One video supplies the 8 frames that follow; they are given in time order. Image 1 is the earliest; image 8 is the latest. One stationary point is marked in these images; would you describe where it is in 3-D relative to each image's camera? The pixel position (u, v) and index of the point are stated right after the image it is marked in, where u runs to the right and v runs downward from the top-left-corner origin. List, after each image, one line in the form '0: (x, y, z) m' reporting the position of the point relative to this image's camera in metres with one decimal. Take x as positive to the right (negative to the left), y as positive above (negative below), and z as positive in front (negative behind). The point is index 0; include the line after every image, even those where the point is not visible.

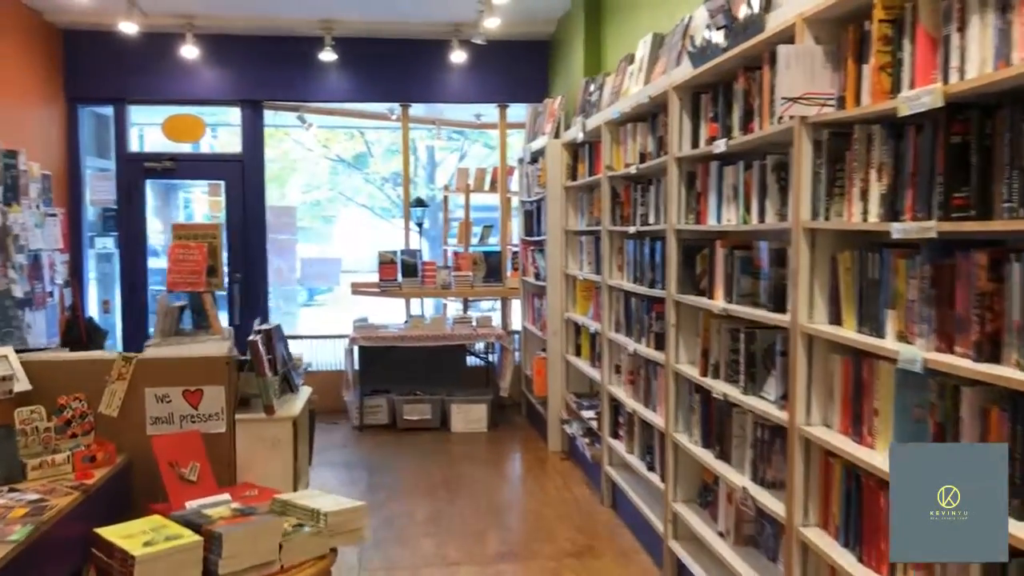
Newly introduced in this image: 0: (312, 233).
0: (-1.4, +0.4, +6.8) m
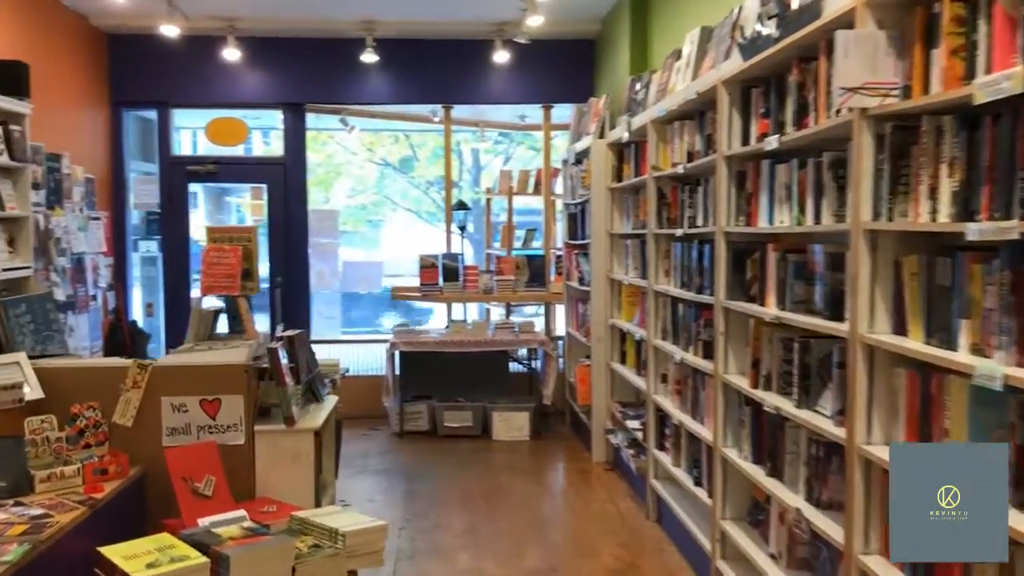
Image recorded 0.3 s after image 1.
0: (-1.1, +0.4, +6.7) m
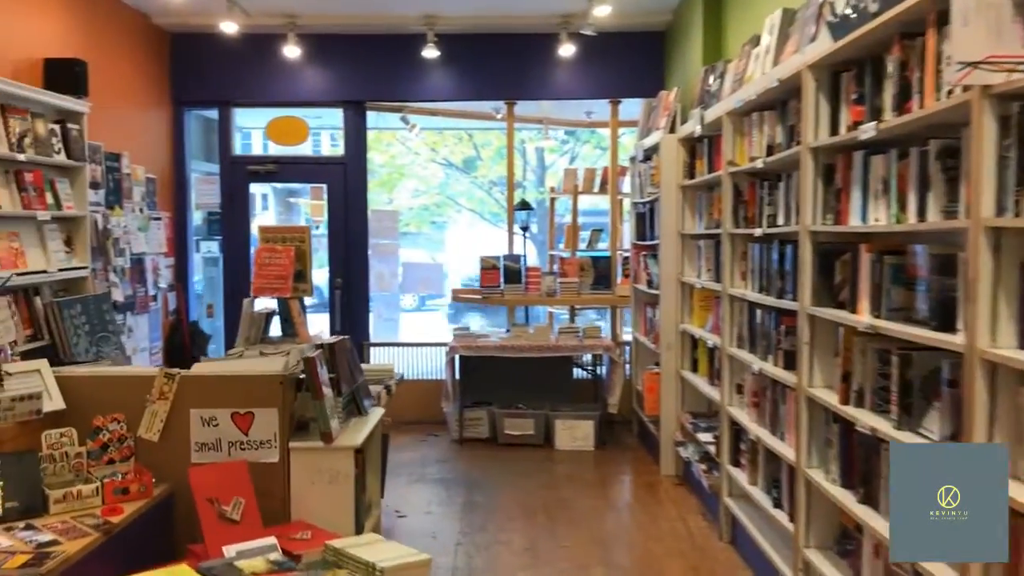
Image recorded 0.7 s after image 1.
0: (-0.6, +0.4, +6.5) m
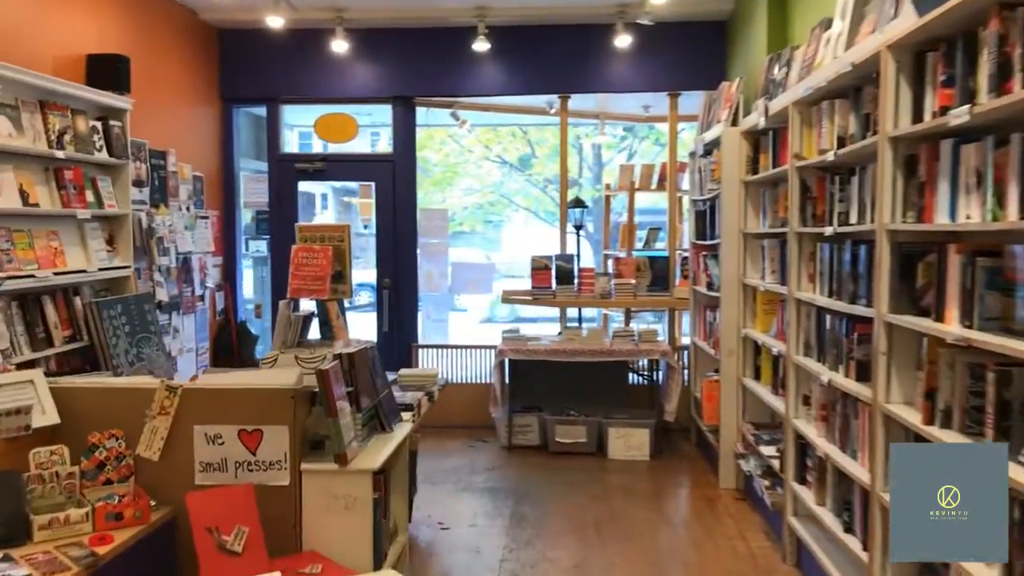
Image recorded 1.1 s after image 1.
0: (-0.2, +0.4, +6.3) m
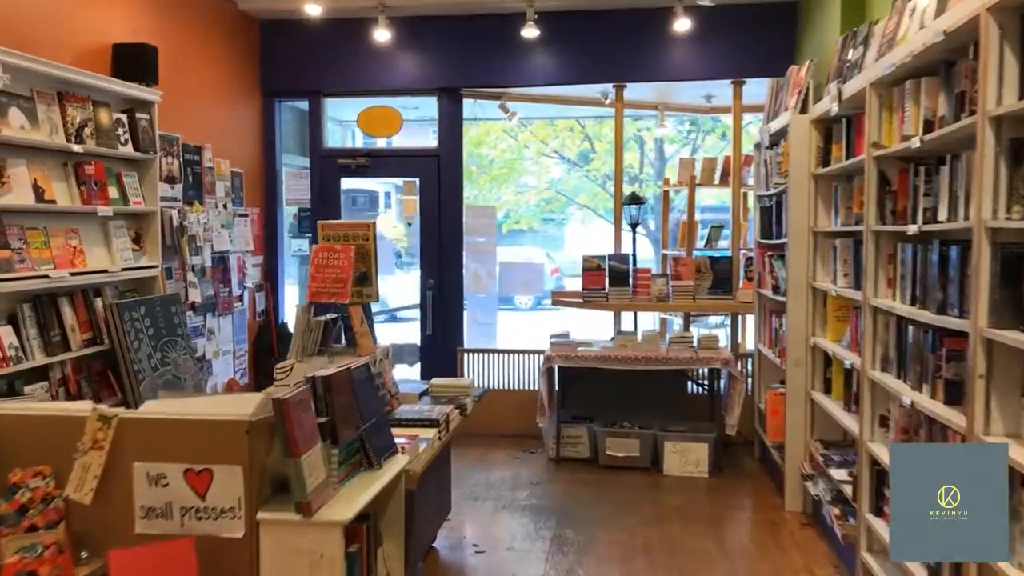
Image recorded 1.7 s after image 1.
0: (+0.1, +0.3, +6.0) m
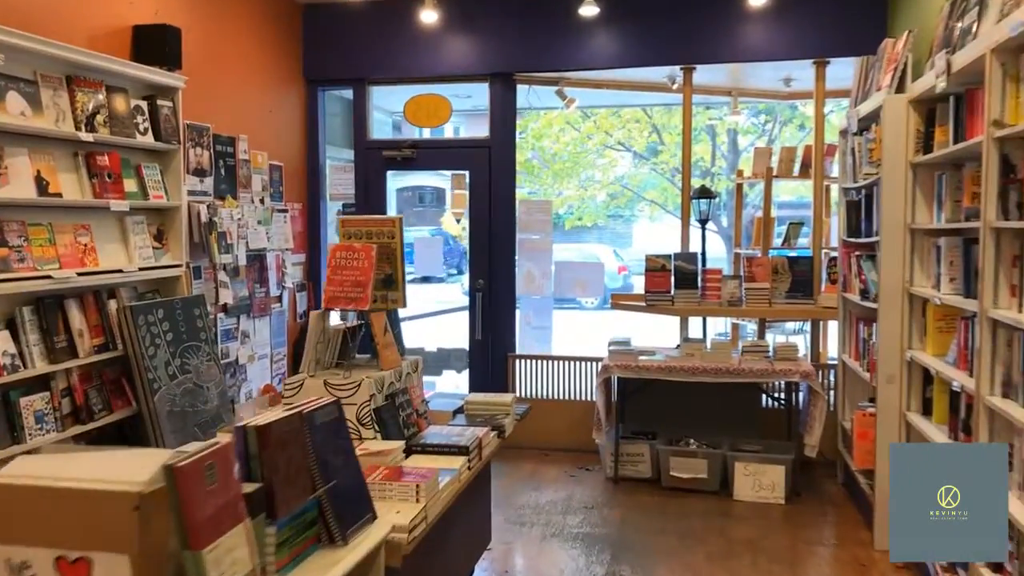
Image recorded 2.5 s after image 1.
0: (+0.5, +0.3, +5.5) m
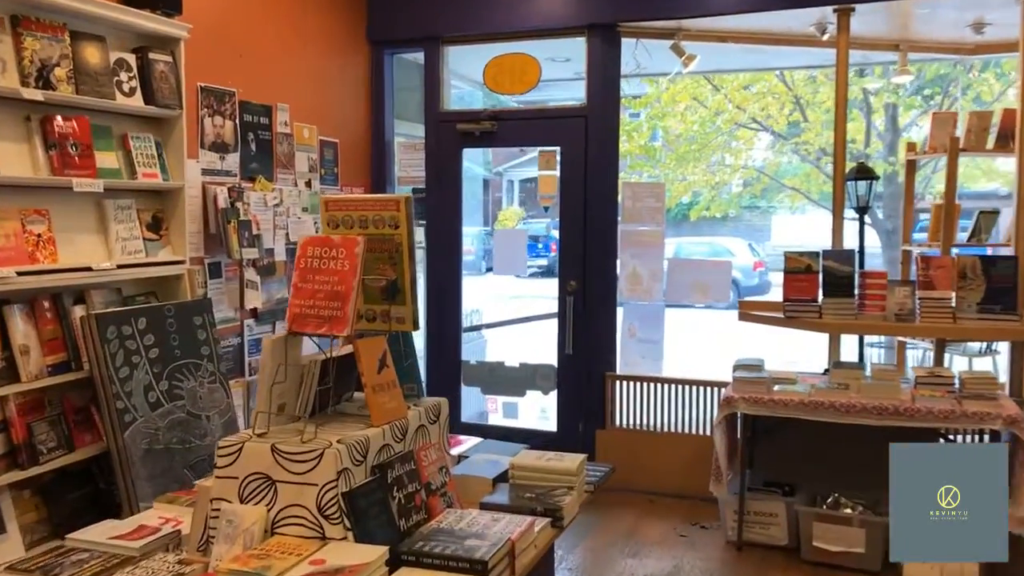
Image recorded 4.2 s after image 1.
0: (+1.0, +0.3, +4.4) m
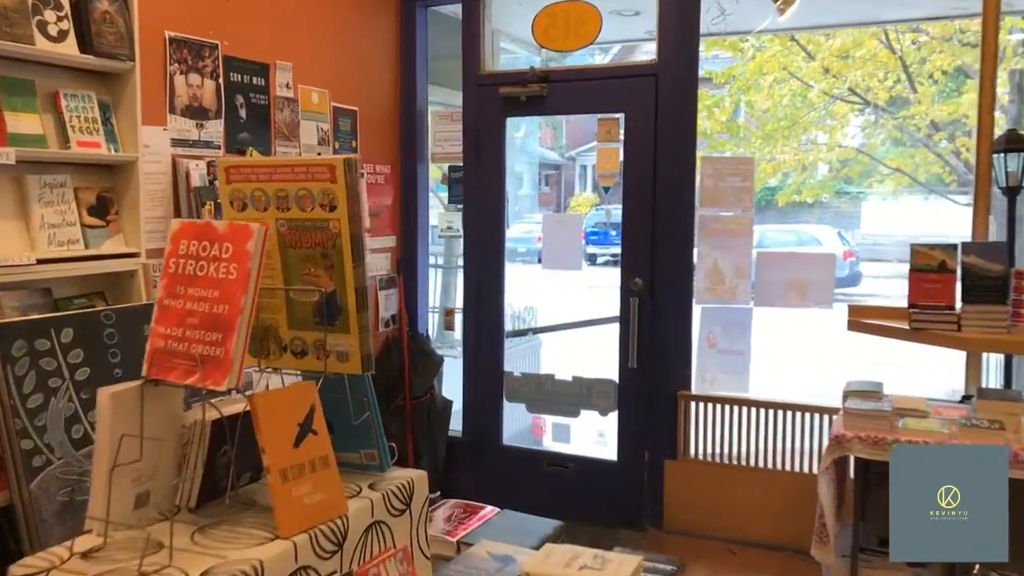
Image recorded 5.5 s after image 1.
0: (+1.2, +0.3, +3.5) m
